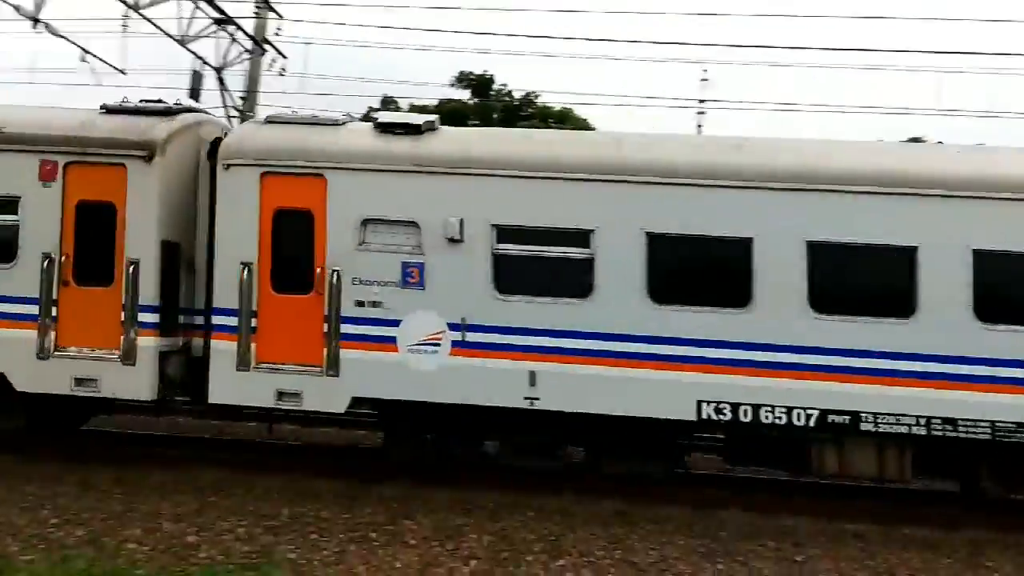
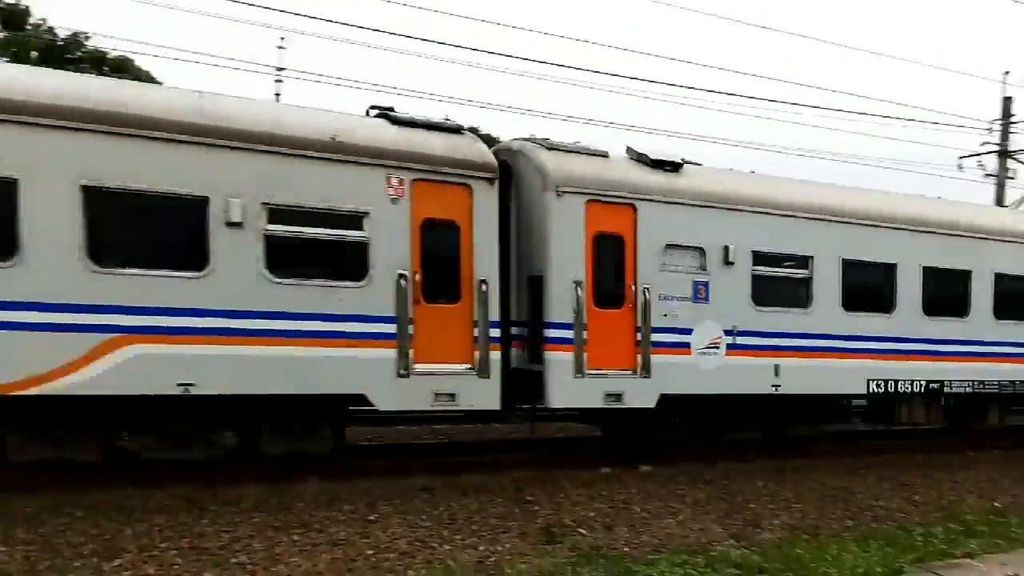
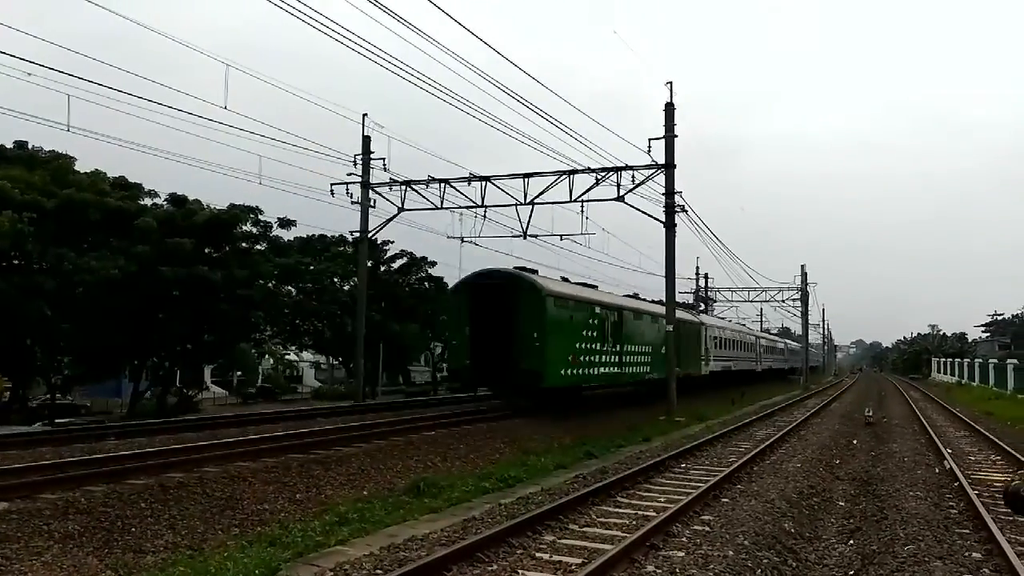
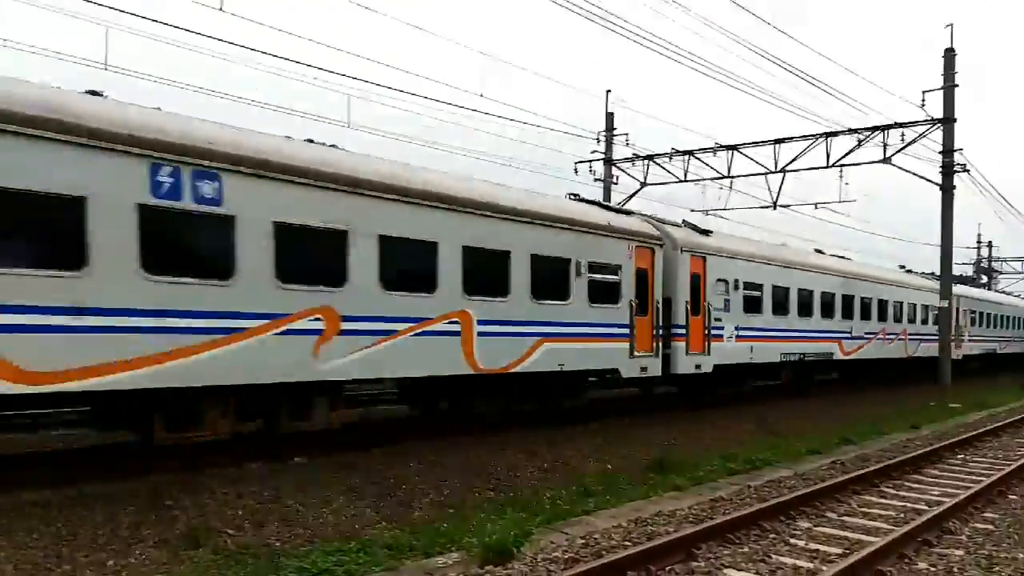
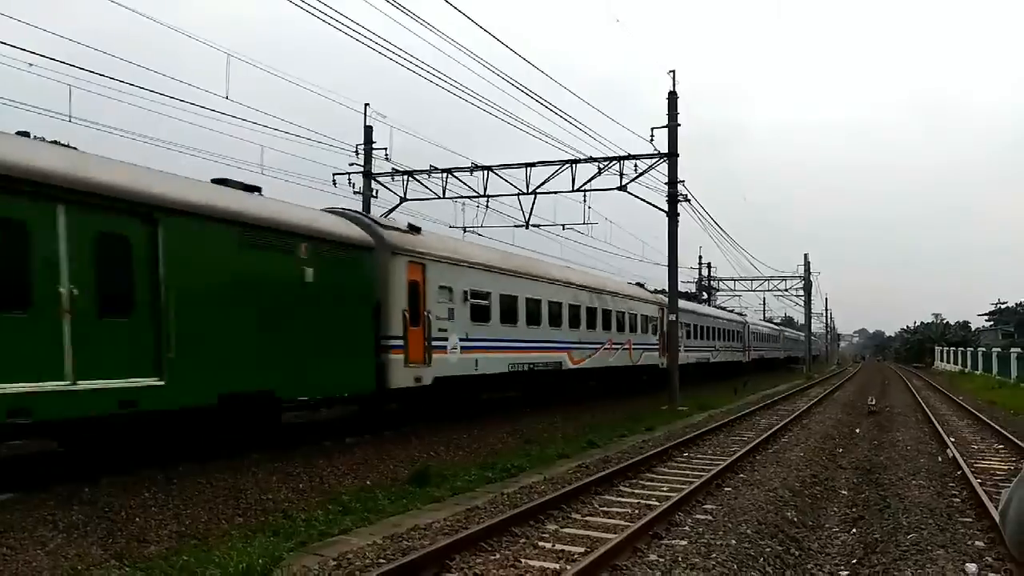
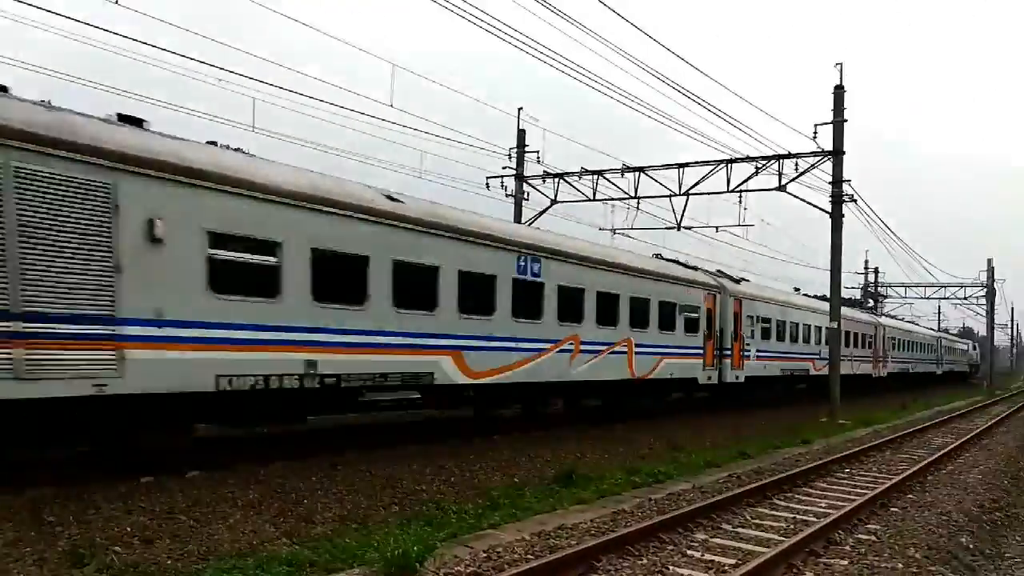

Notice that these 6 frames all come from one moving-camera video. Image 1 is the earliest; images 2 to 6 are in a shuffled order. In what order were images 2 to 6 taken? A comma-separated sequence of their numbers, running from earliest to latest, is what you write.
2, 4, 6, 5, 3
